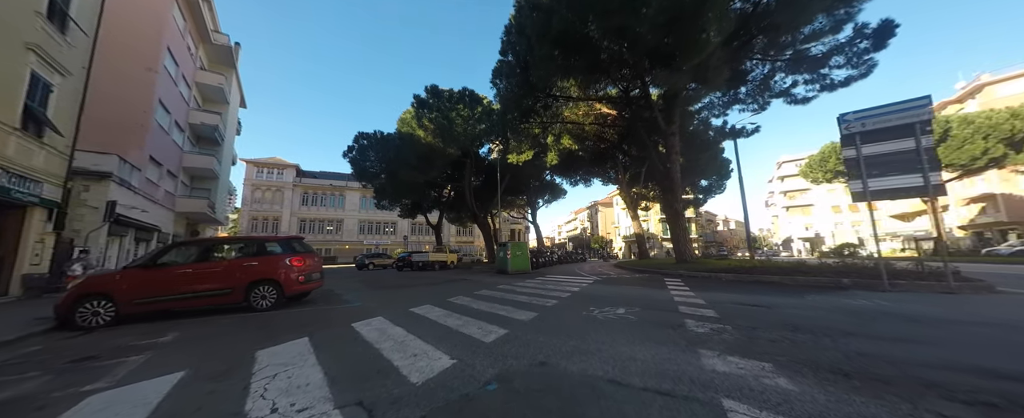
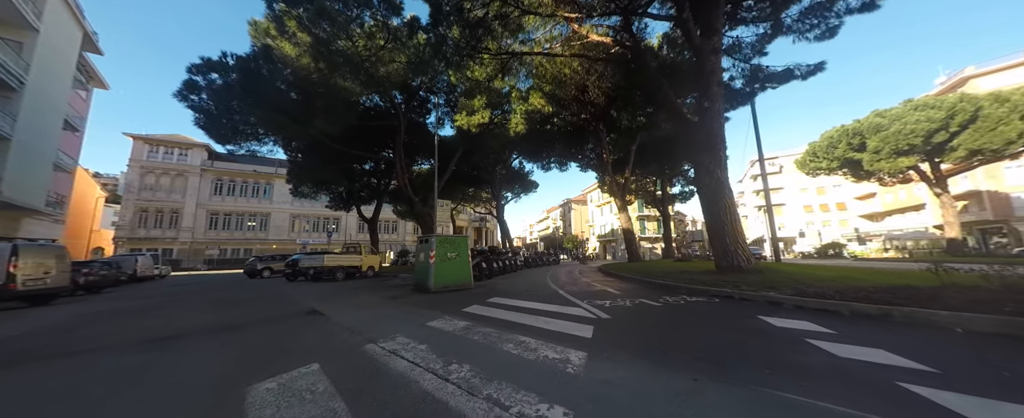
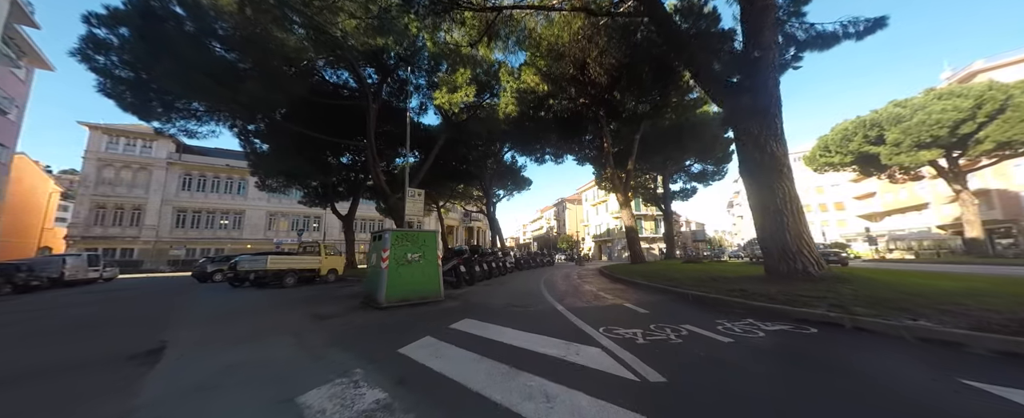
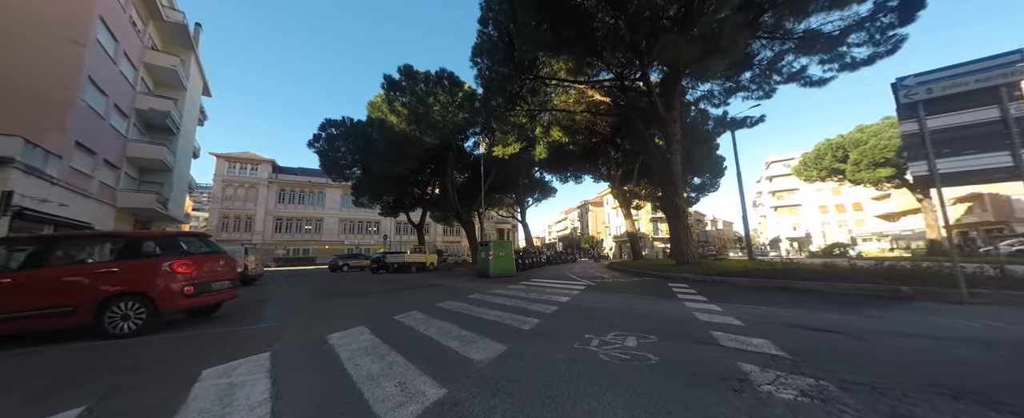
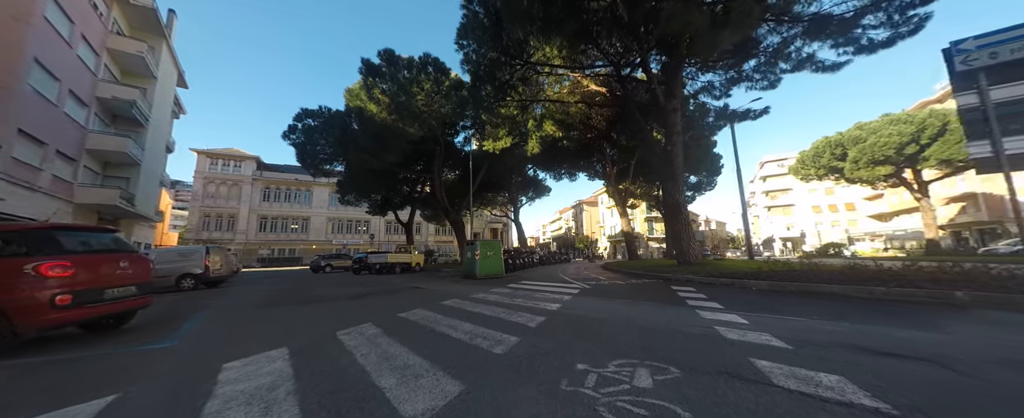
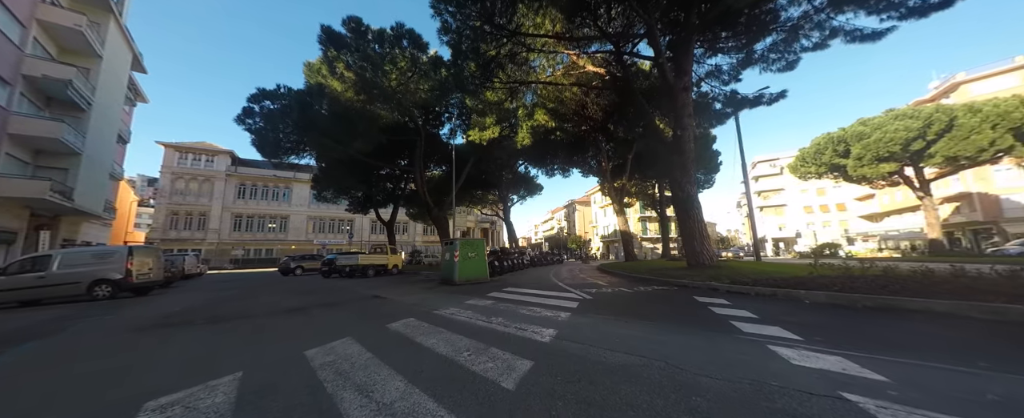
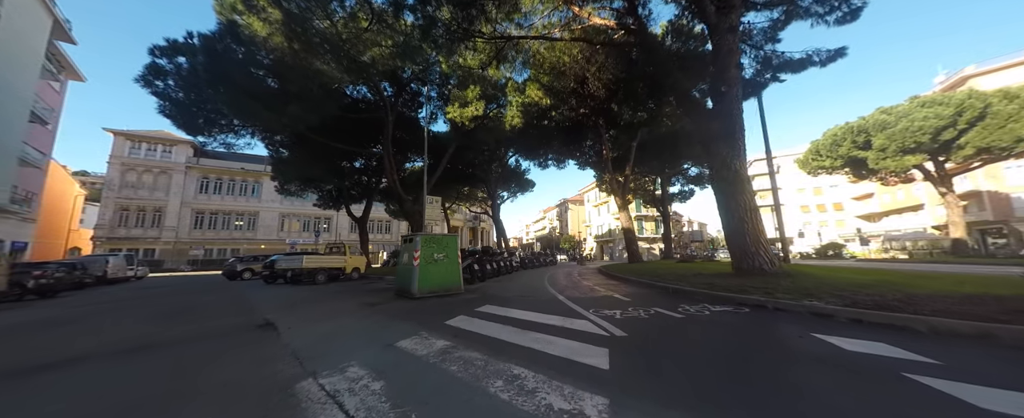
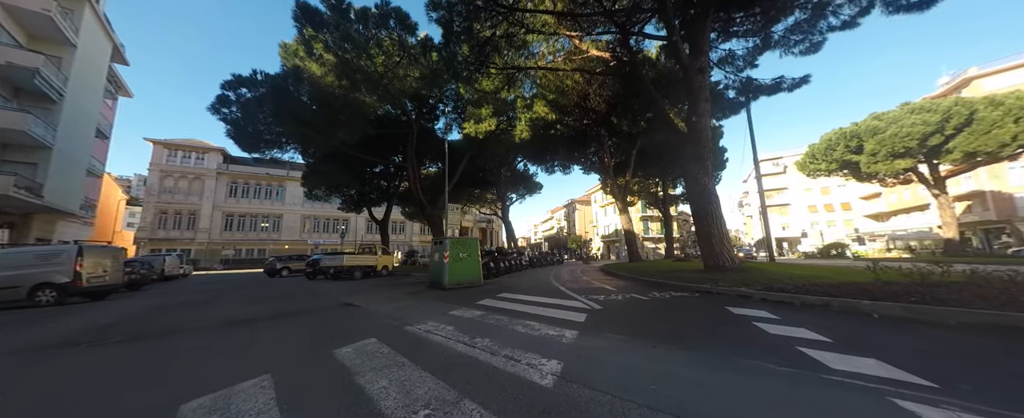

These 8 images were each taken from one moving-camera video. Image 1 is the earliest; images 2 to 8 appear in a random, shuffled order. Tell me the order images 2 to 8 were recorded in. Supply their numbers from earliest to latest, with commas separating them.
4, 5, 6, 8, 2, 7, 3
